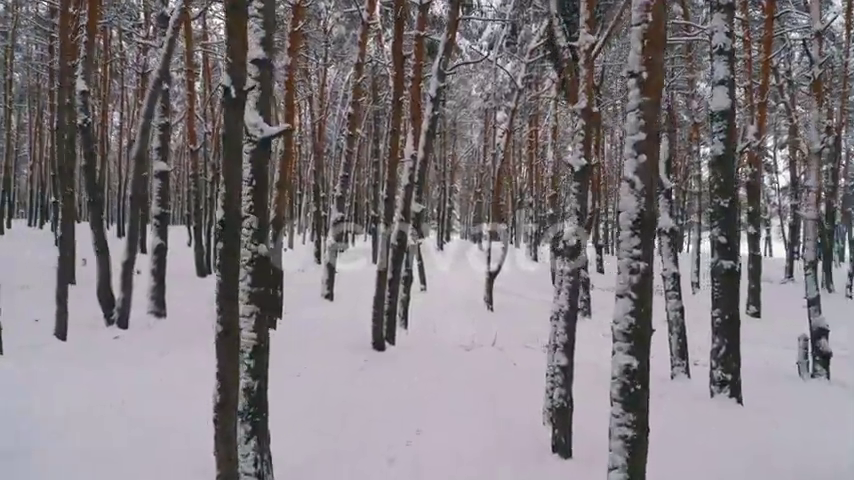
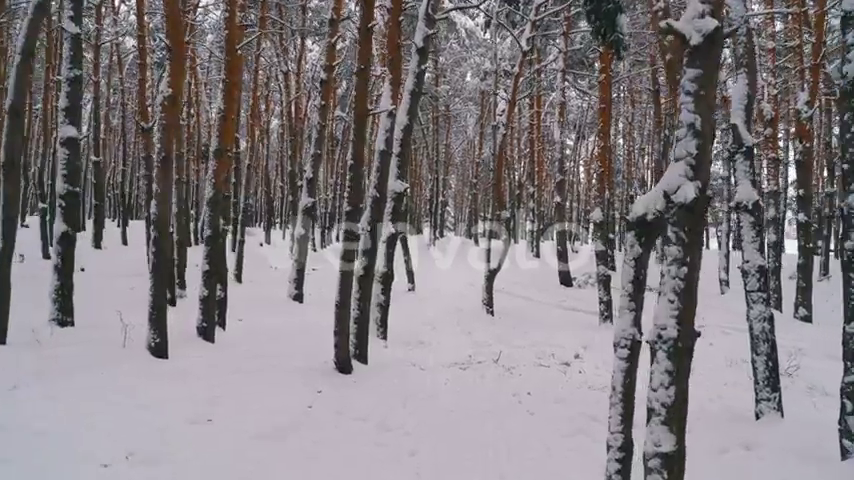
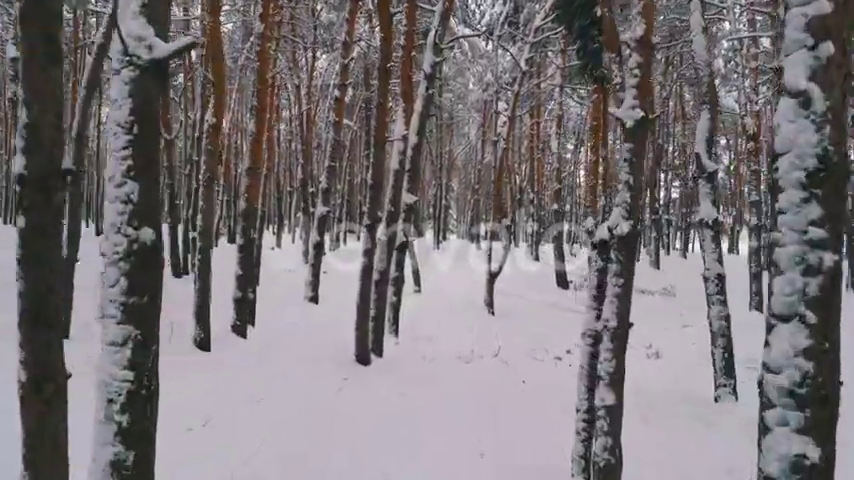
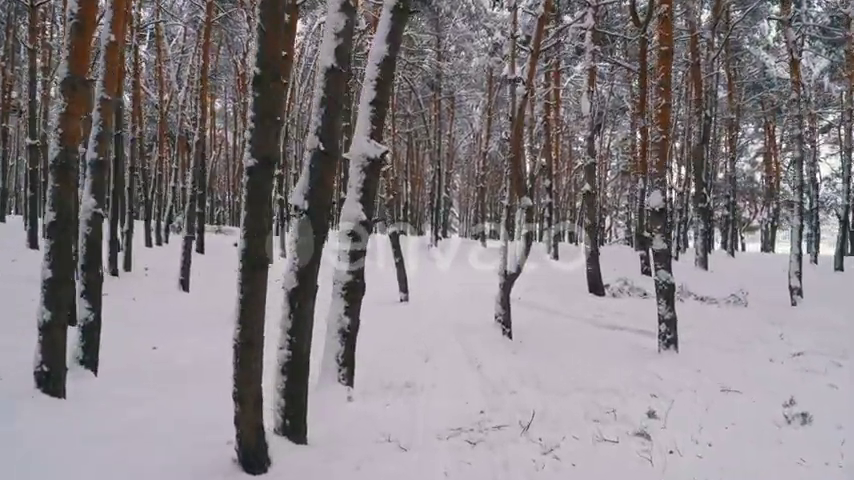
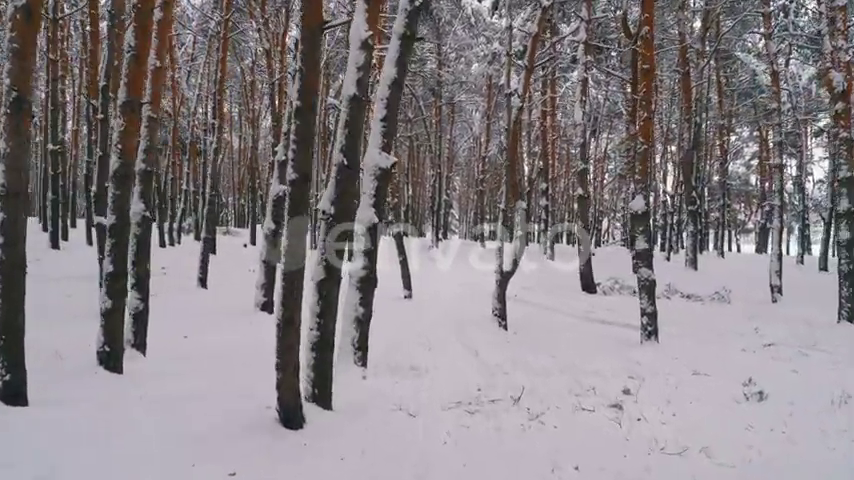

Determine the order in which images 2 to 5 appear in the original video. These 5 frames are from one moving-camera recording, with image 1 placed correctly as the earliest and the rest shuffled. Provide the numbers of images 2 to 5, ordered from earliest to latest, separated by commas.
3, 2, 5, 4
